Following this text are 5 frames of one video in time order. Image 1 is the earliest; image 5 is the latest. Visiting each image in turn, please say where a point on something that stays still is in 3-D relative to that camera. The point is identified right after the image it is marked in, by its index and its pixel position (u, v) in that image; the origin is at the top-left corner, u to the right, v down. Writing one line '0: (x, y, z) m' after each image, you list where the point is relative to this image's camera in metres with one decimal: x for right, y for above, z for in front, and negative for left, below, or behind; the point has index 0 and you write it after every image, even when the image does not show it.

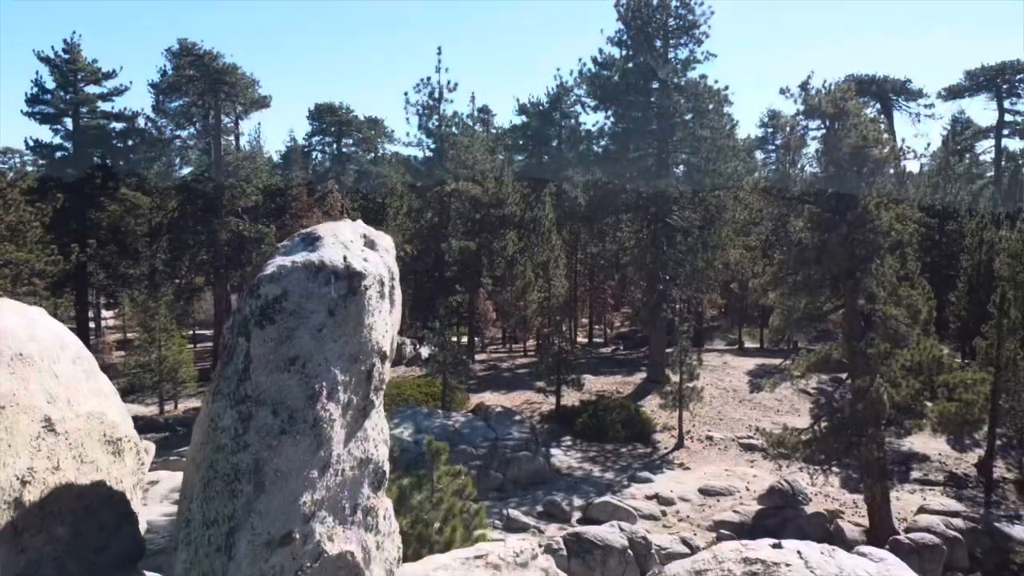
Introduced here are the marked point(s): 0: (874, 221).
0: (+8.3, +1.6, +19.2) m
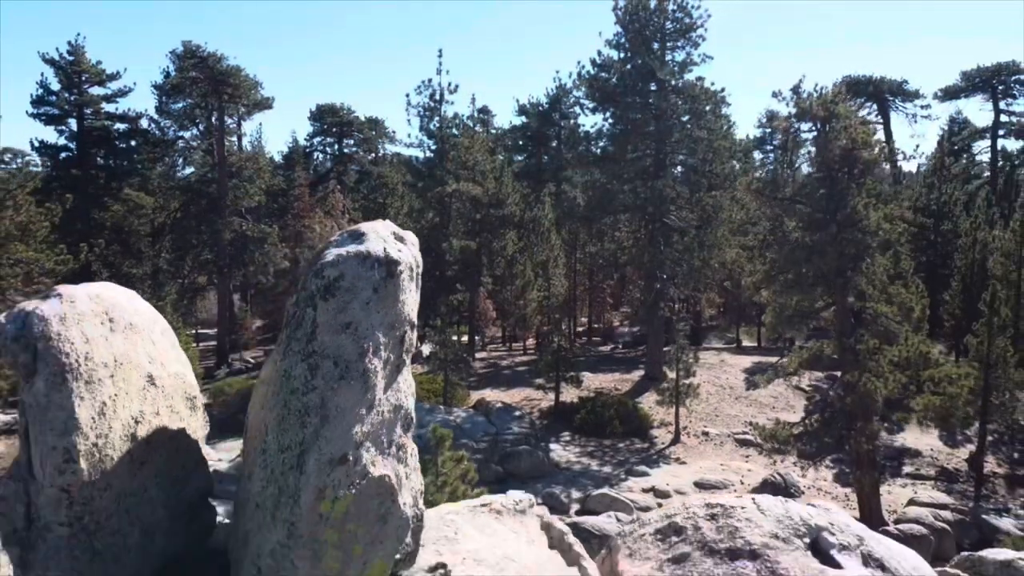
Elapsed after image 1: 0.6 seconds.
0: (+8.3, +1.6, +19.7) m
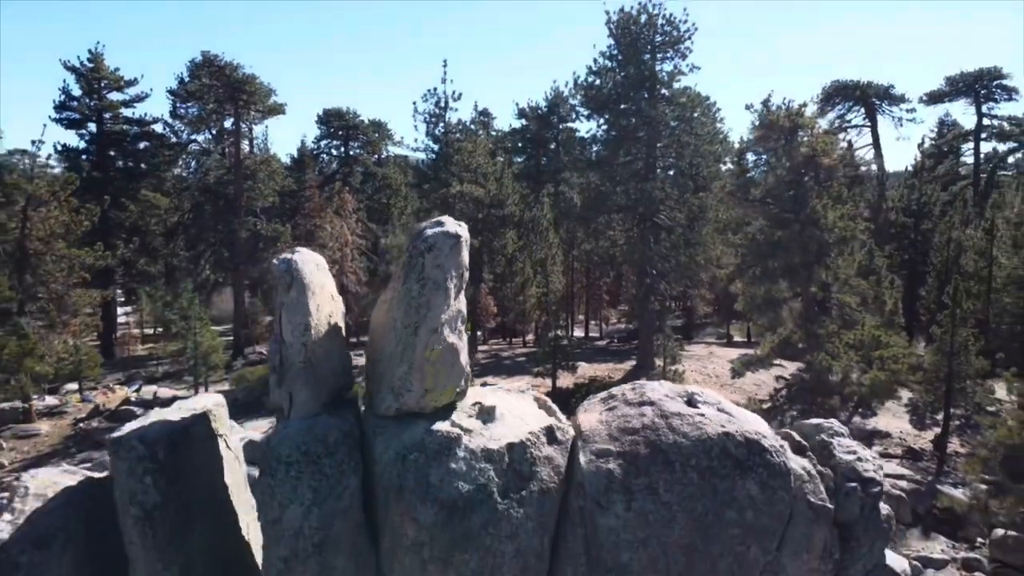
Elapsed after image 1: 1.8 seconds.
0: (+8.3, +1.8, +22.2) m
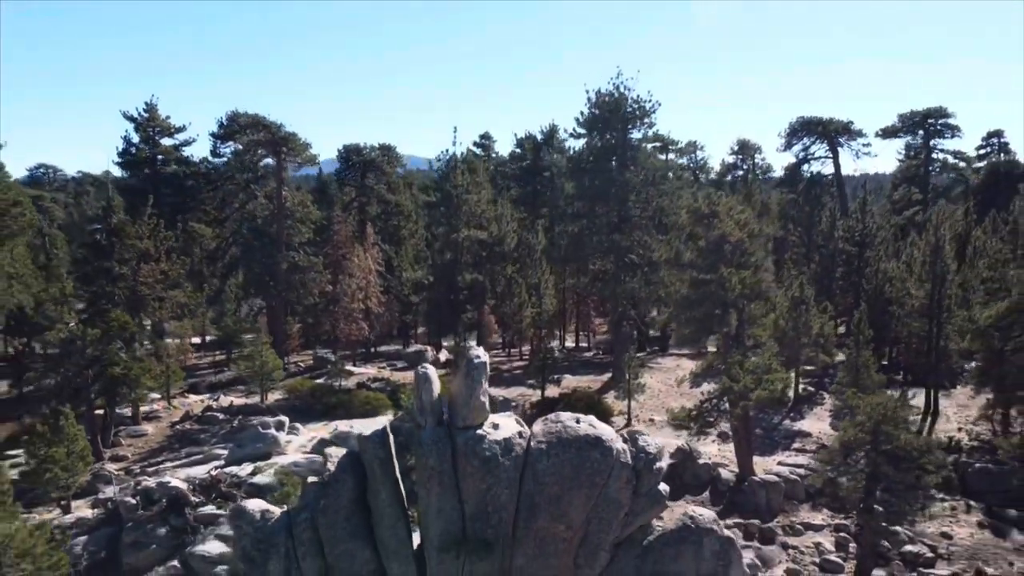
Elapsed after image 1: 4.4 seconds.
0: (+8.2, +0.3, +30.6) m
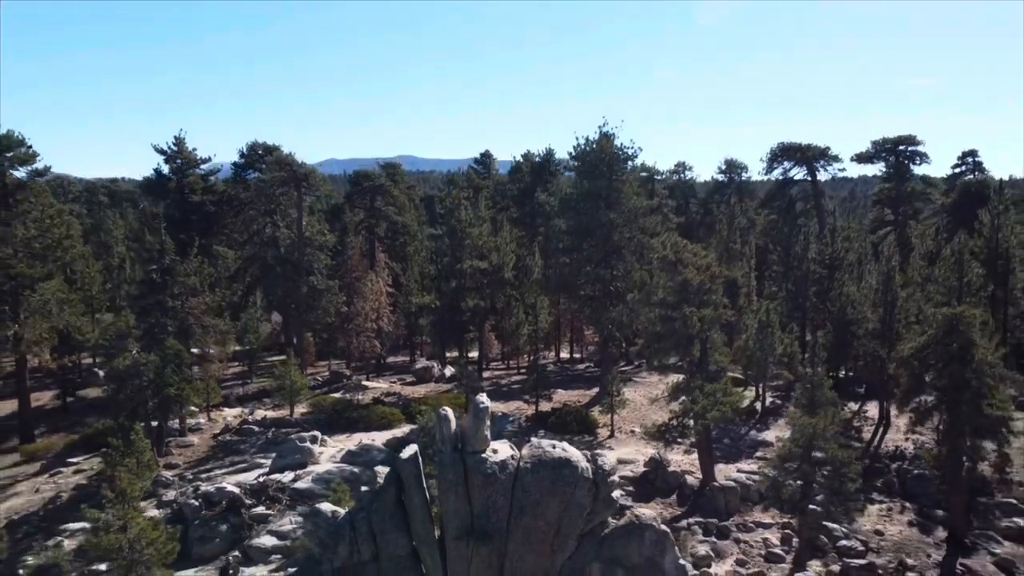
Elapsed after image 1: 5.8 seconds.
0: (+8.1, -1.2, +36.1) m
